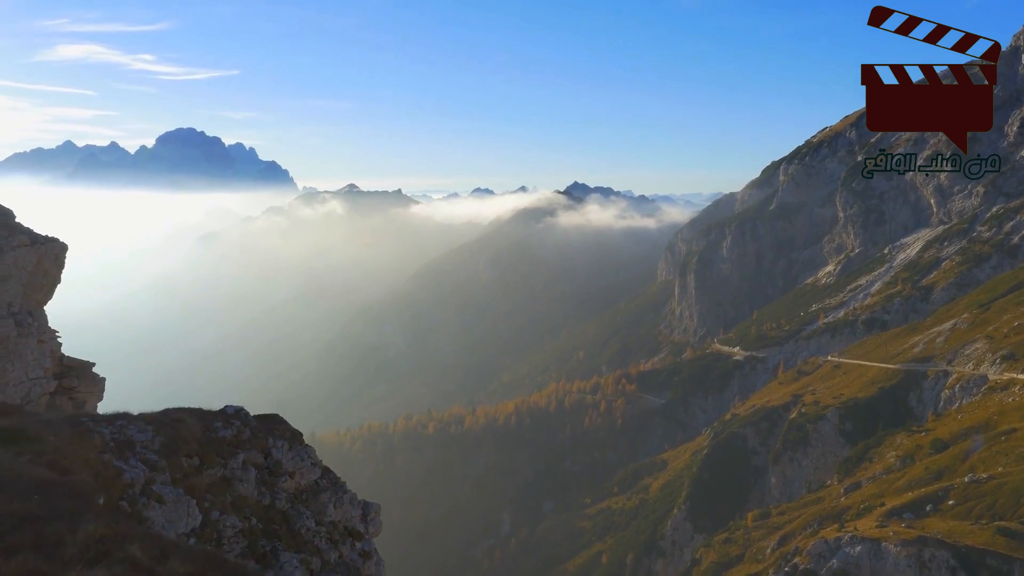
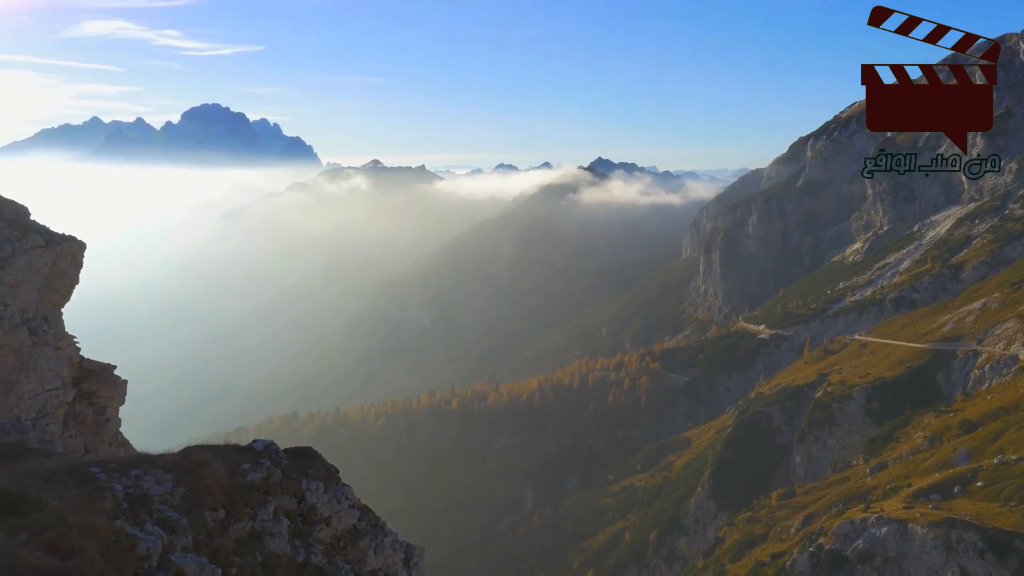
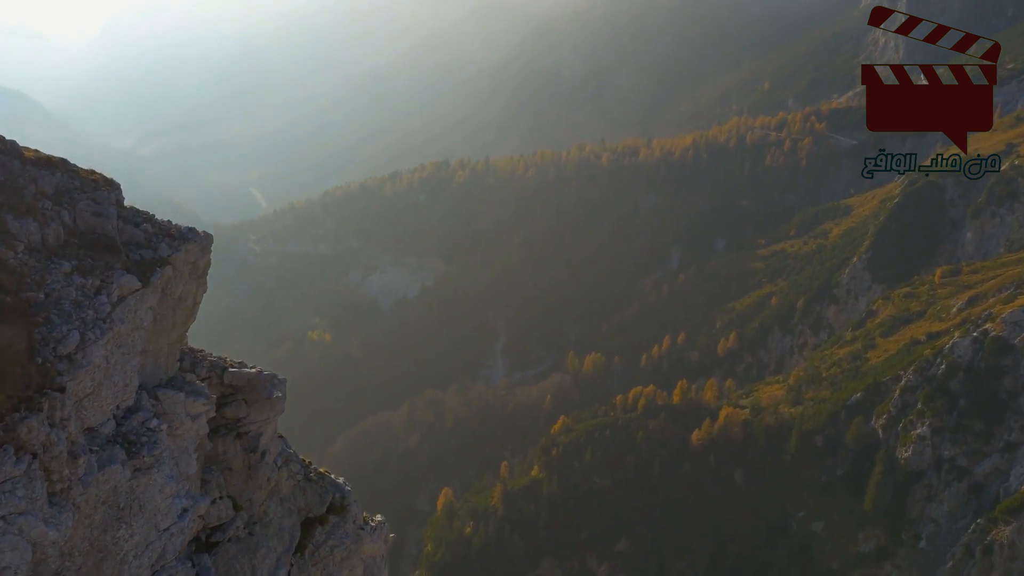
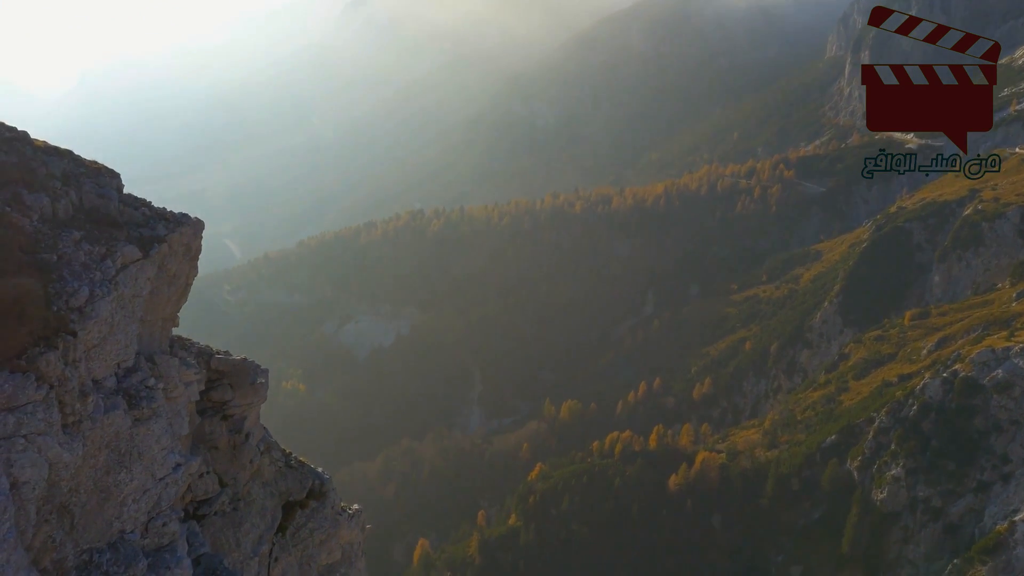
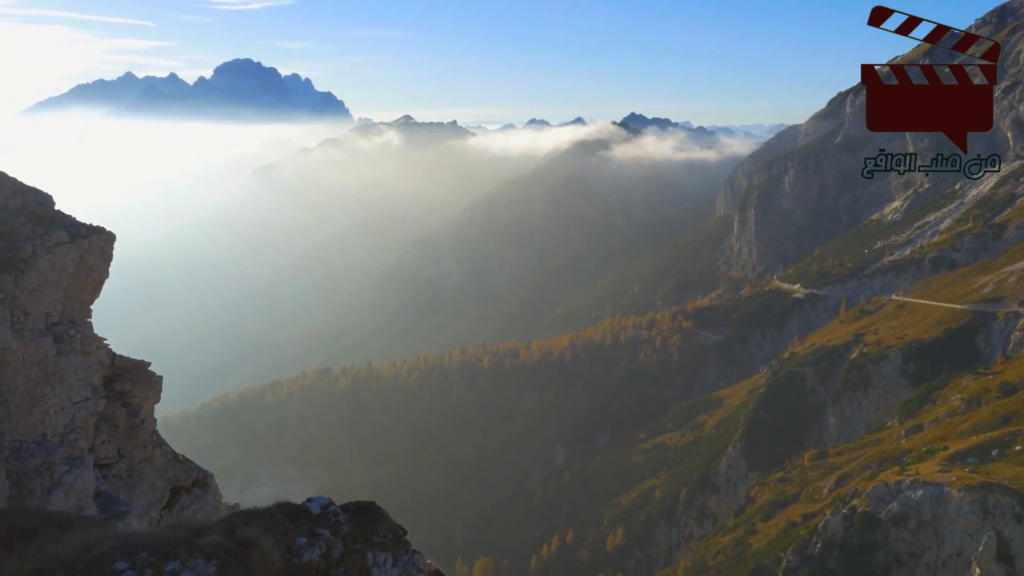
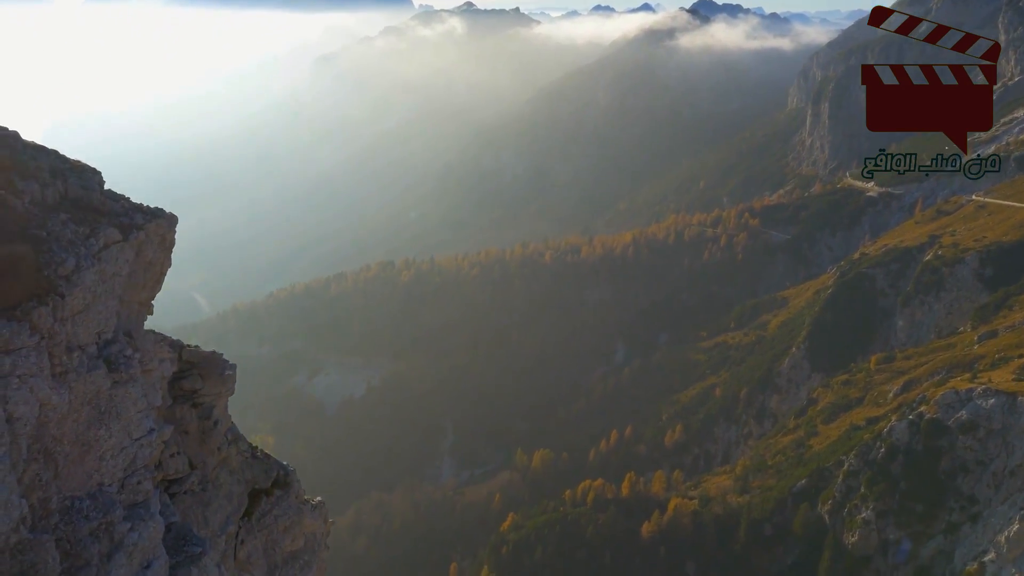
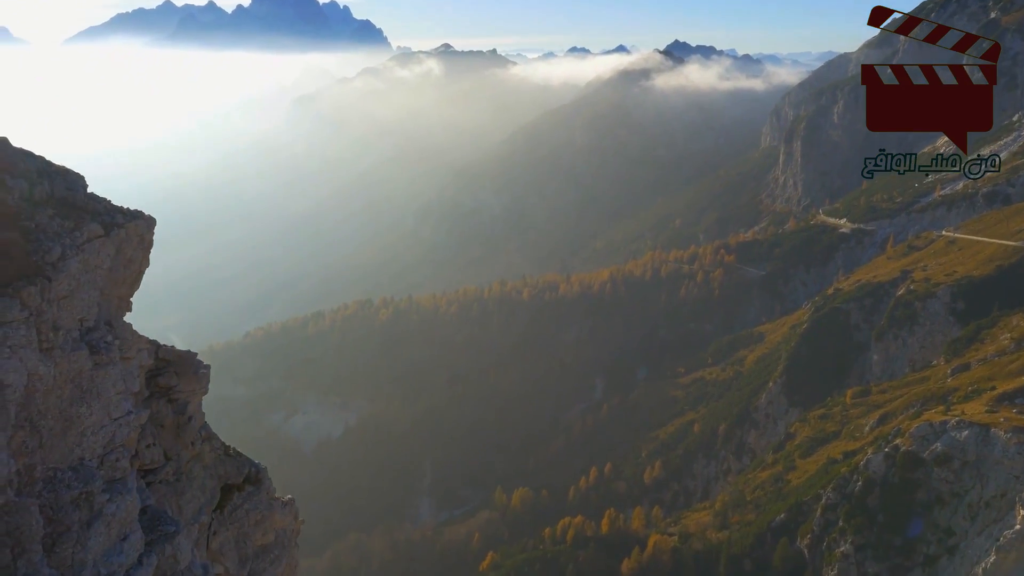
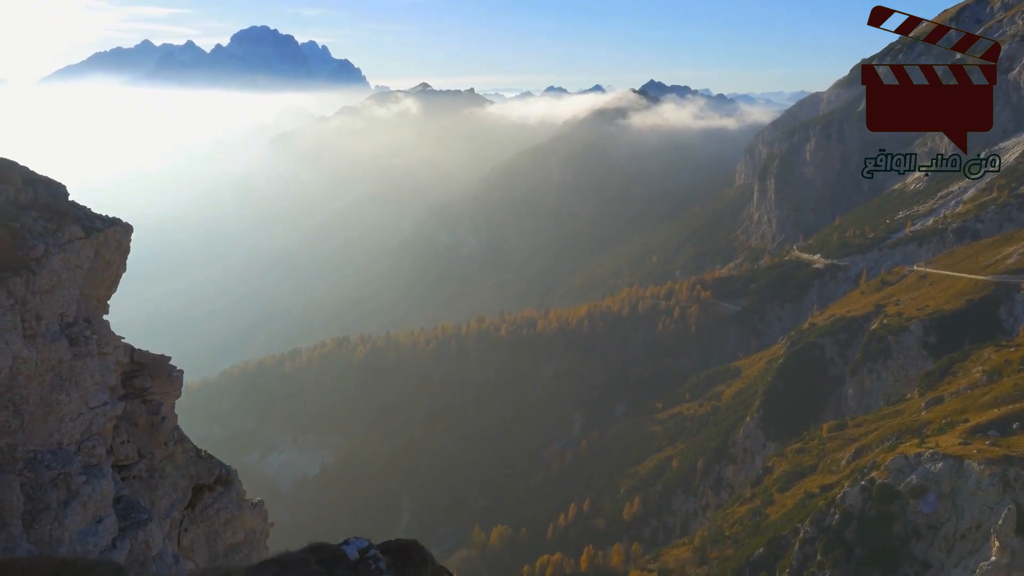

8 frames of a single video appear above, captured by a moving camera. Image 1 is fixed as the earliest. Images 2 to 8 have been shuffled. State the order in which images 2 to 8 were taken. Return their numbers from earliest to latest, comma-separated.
2, 5, 8, 7, 6, 4, 3
